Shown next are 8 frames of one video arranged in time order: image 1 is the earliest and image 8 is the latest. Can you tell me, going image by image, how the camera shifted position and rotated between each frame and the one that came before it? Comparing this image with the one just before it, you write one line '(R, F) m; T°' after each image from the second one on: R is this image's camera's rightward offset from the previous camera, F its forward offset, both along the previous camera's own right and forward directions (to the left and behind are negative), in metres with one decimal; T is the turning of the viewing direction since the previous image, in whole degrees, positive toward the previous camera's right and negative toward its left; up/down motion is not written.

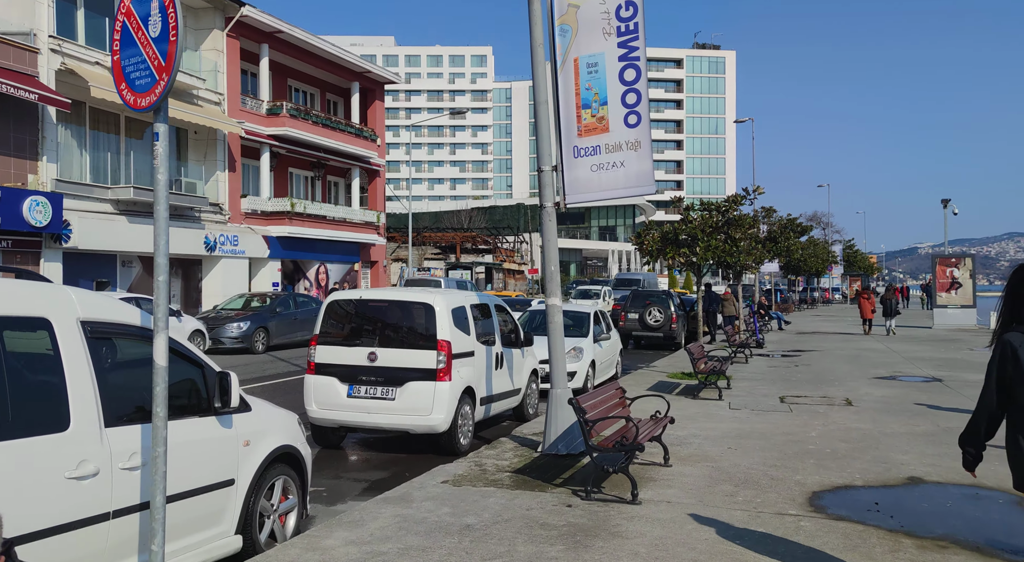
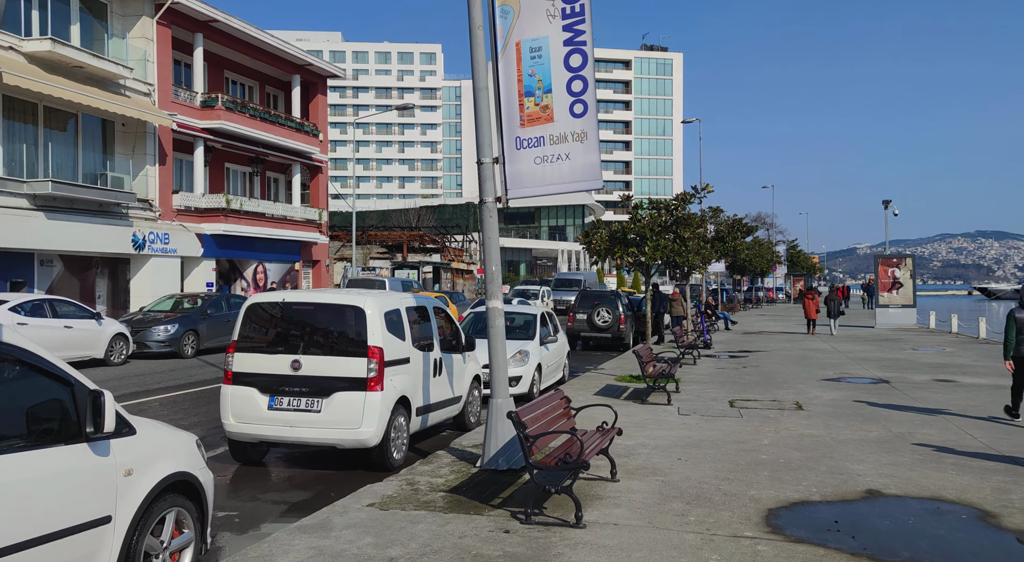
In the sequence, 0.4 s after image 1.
(+0.1, +0.6) m; +3°
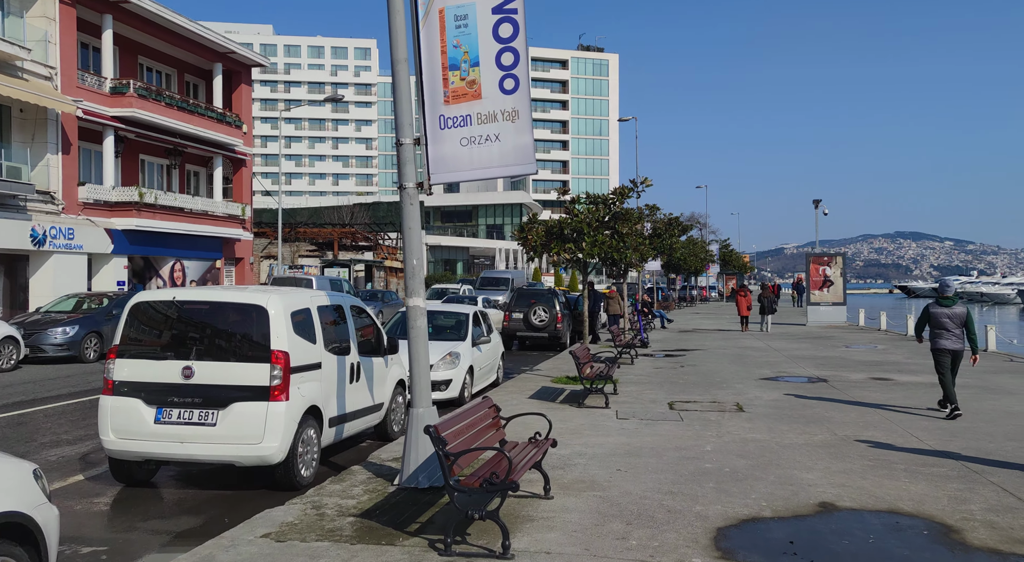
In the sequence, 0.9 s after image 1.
(+0.1, +0.8) m; +4°
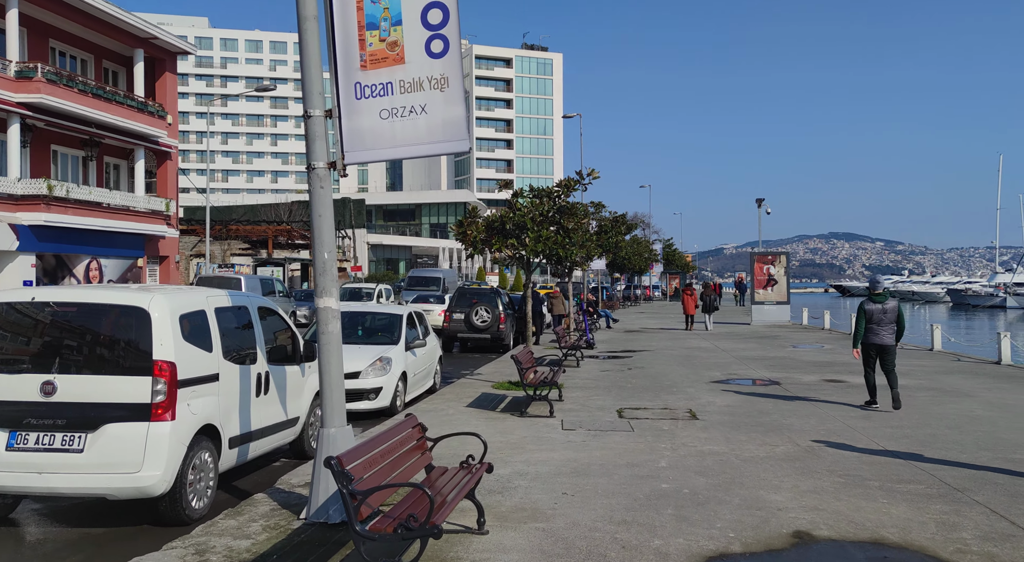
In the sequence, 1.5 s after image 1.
(+0.1, +1.0) m; +4°
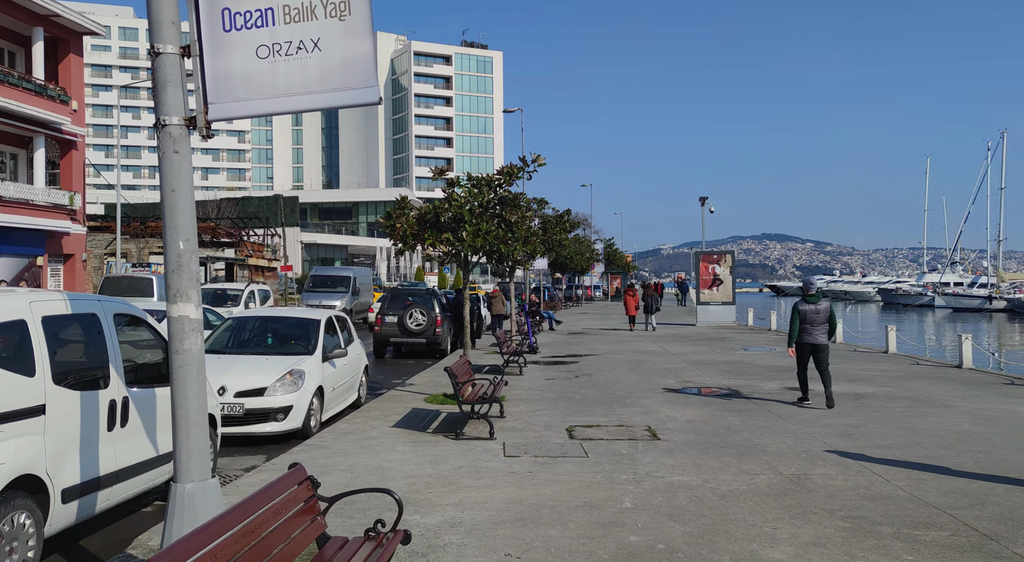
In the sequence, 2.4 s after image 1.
(+0.1, +1.5) m; +4°
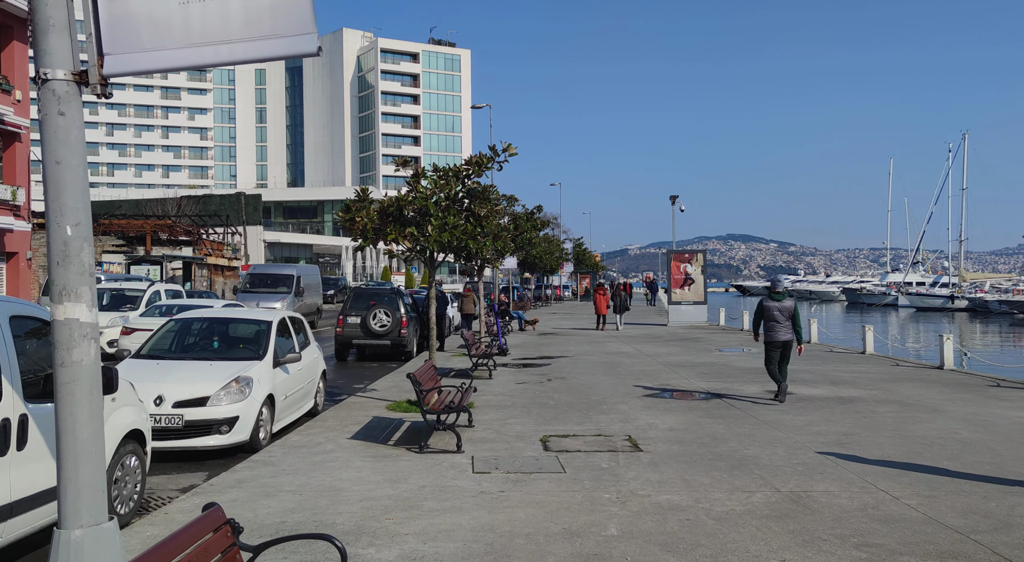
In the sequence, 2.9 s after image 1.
(0.0, +0.8) m; +2°
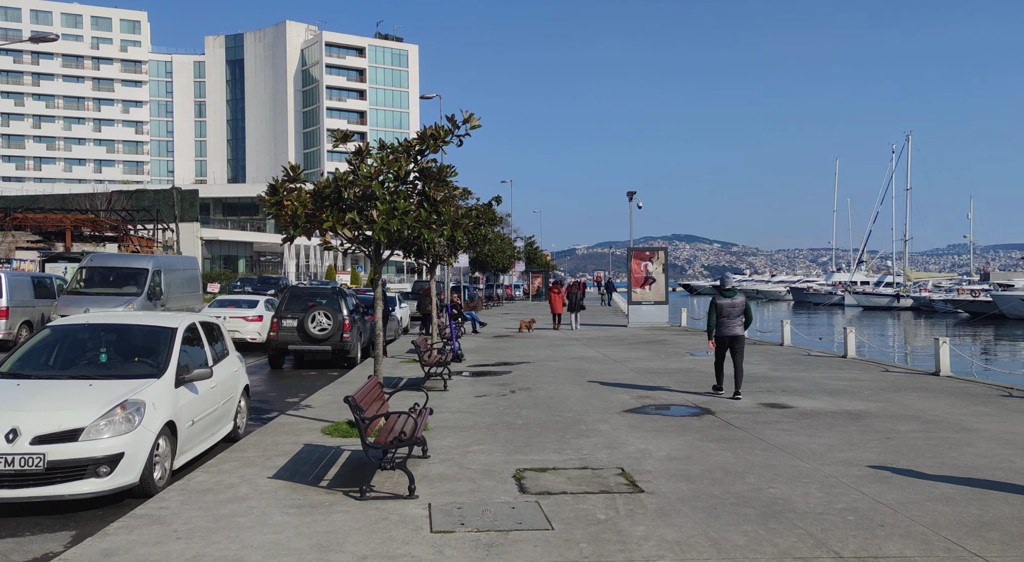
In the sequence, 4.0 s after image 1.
(-0.2, +1.8) m; +4°
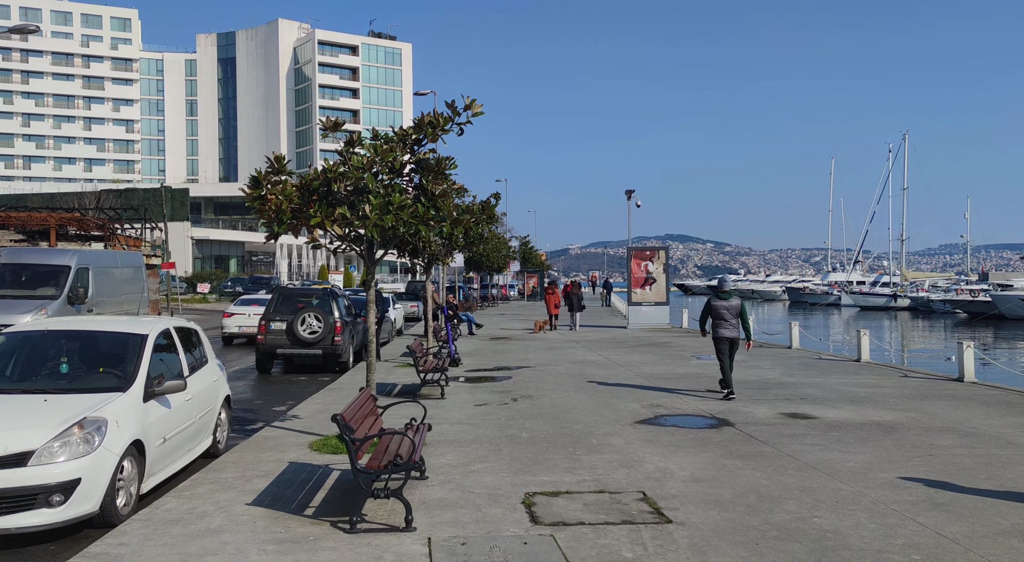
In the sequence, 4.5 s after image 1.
(-0.1, +0.8) m; 0°
